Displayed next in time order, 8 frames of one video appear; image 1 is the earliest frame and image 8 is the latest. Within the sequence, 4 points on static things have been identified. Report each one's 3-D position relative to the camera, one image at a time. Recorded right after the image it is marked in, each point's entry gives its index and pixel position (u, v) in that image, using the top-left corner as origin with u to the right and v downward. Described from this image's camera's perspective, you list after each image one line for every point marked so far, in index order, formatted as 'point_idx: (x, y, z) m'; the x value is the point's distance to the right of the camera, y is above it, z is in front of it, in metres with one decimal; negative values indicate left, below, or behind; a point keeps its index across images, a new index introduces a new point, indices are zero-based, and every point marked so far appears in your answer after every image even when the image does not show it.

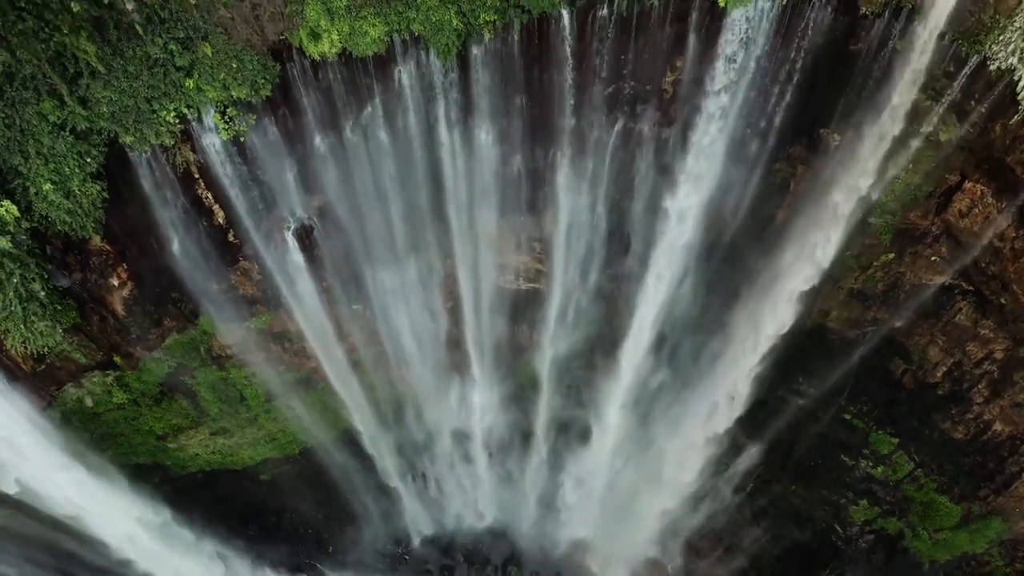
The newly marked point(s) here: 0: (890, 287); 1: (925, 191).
0: (+5.4, 0.0, +10.0) m
1: (+5.4, +1.3, +8.9) m
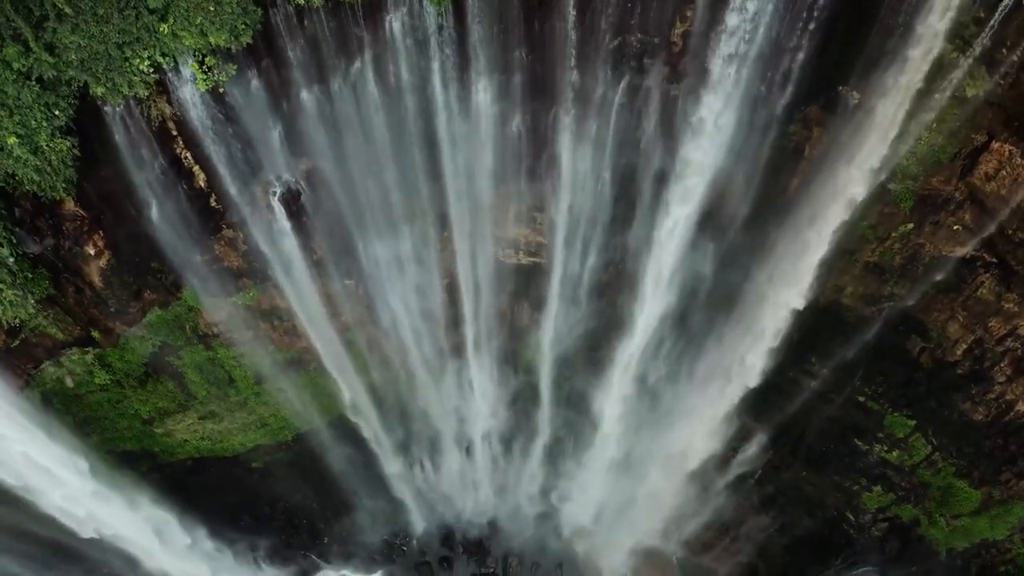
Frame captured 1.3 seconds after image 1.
0: (+5.4, +0.4, +9.5) m
1: (+5.4, +1.7, +8.4) m
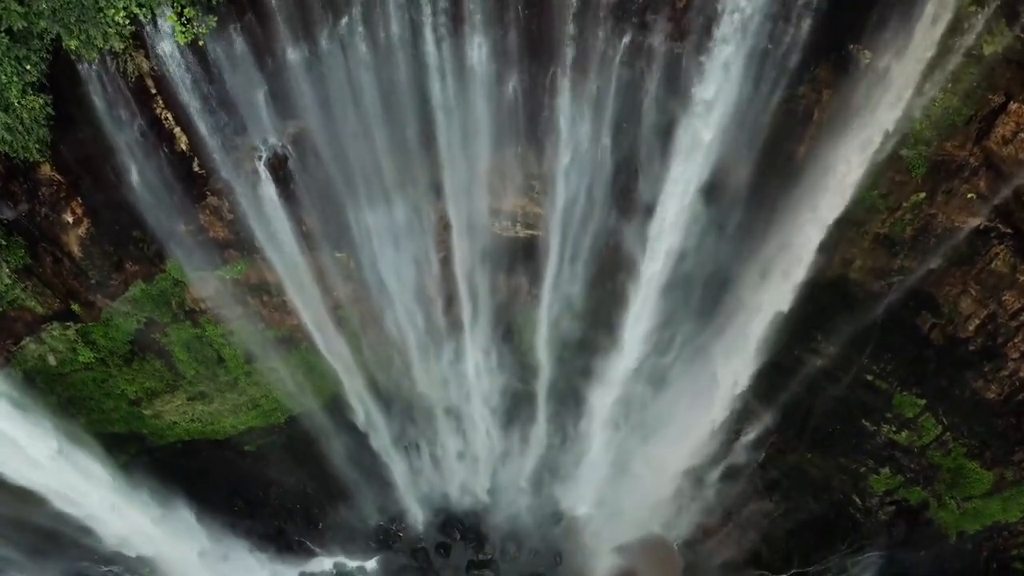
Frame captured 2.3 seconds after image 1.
0: (+5.4, +0.7, +9.1) m
1: (+5.3, +2.0, +8.1) m
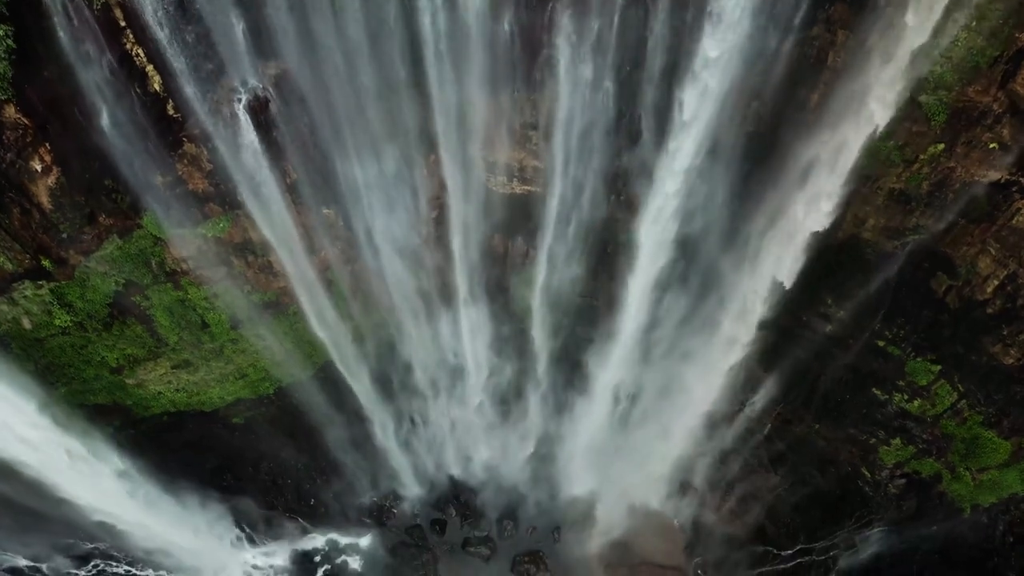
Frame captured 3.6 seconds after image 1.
0: (+5.4, +1.3, +8.7) m
1: (+5.3, +2.6, +7.6) m
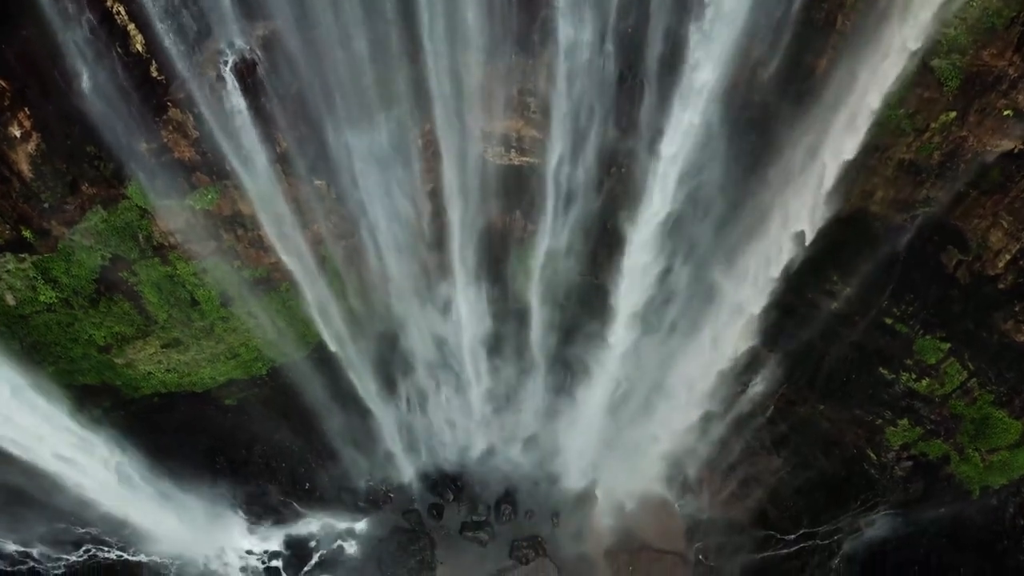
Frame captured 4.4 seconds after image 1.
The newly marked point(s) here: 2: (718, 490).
0: (+5.3, +1.6, +8.4) m
1: (+5.2, +2.9, +7.3) m
2: (+3.7, -3.7, +12.3) m
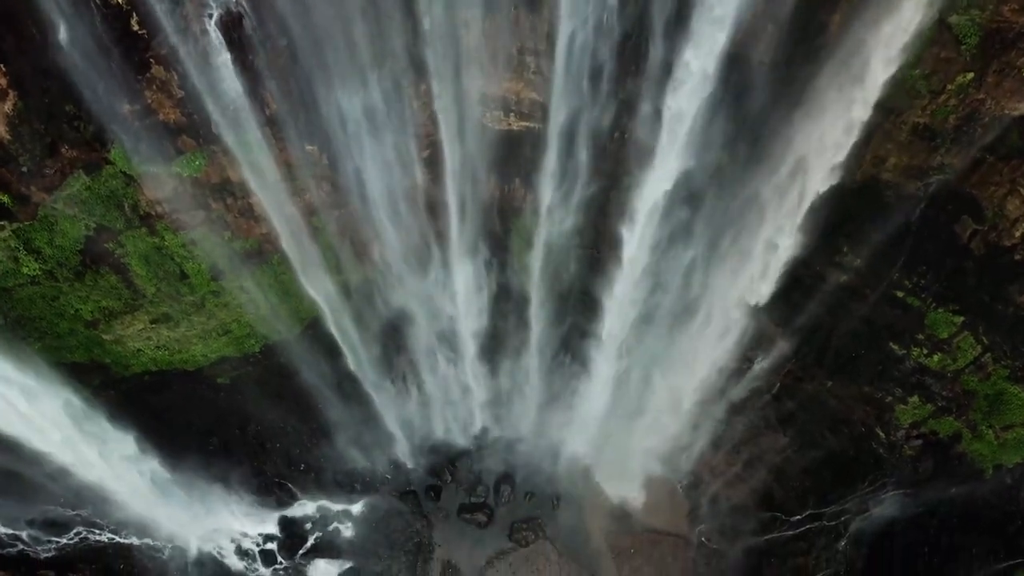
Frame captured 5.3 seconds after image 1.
0: (+5.3, +2.0, +8.0) m
1: (+5.2, +3.2, +6.9) m
2: (+3.7, -3.3, +12.0) m
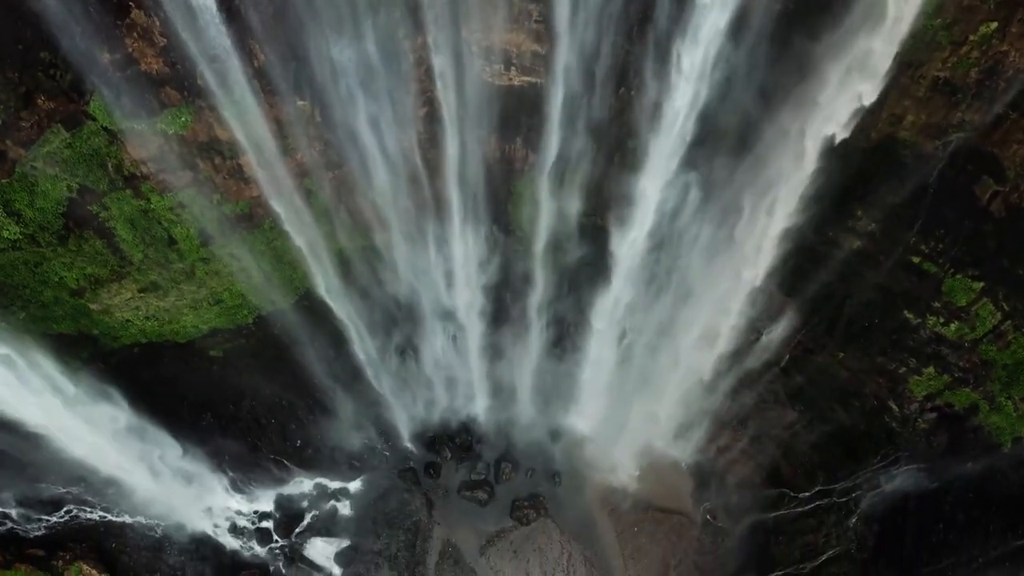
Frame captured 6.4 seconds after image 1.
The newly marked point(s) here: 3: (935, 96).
0: (+5.3, +2.4, +7.6) m
1: (+5.2, +3.7, +6.5) m
2: (+3.8, -2.8, +11.7) m
3: (+5.0, +2.3, +8.0) m
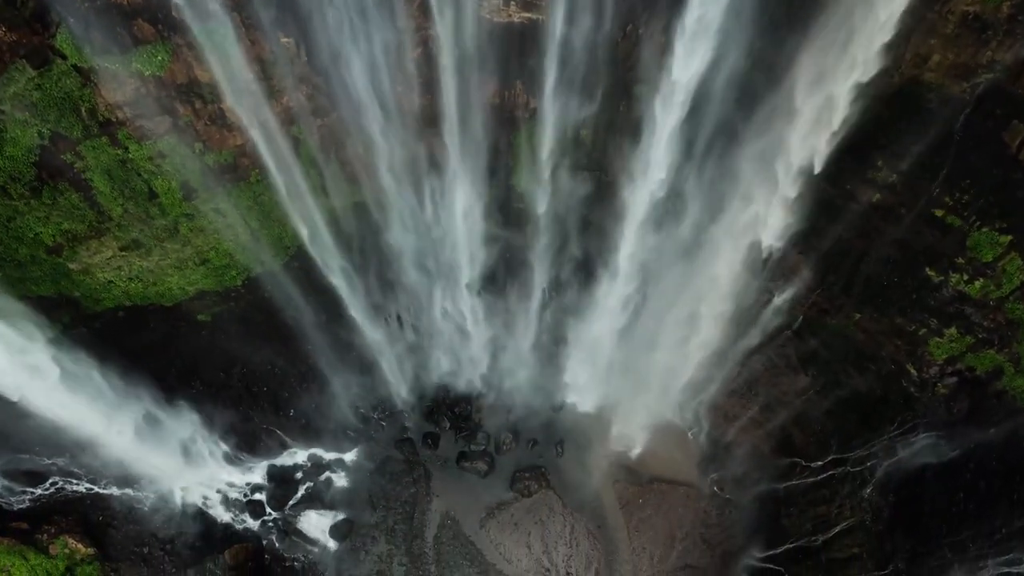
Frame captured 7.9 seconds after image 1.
0: (+5.3, +3.0, +7.1) m
1: (+5.2, +4.2, +5.9) m
2: (+3.8, -2.1, +11.2) m
3: (+5.0, +2.8, +7.5) m
